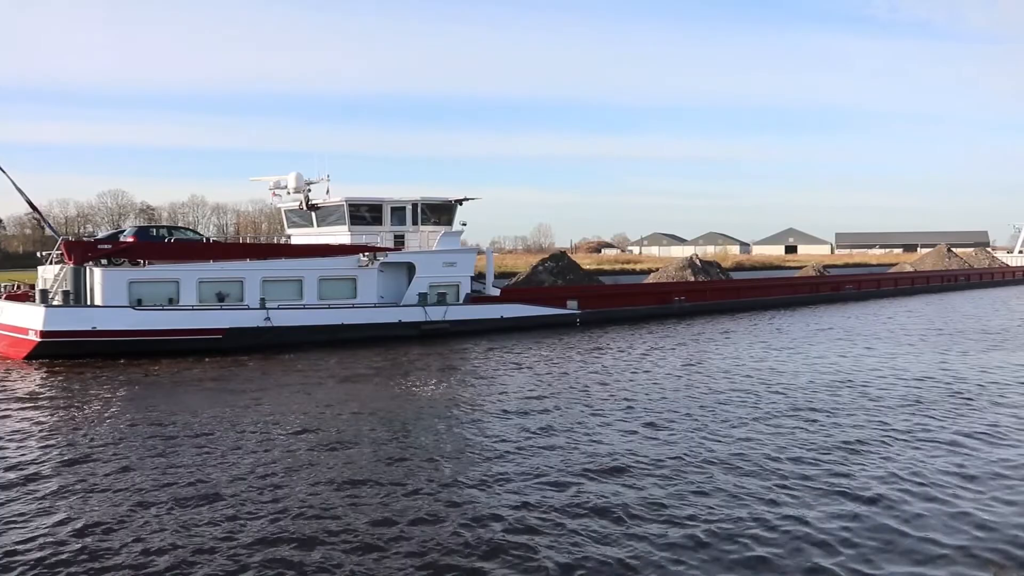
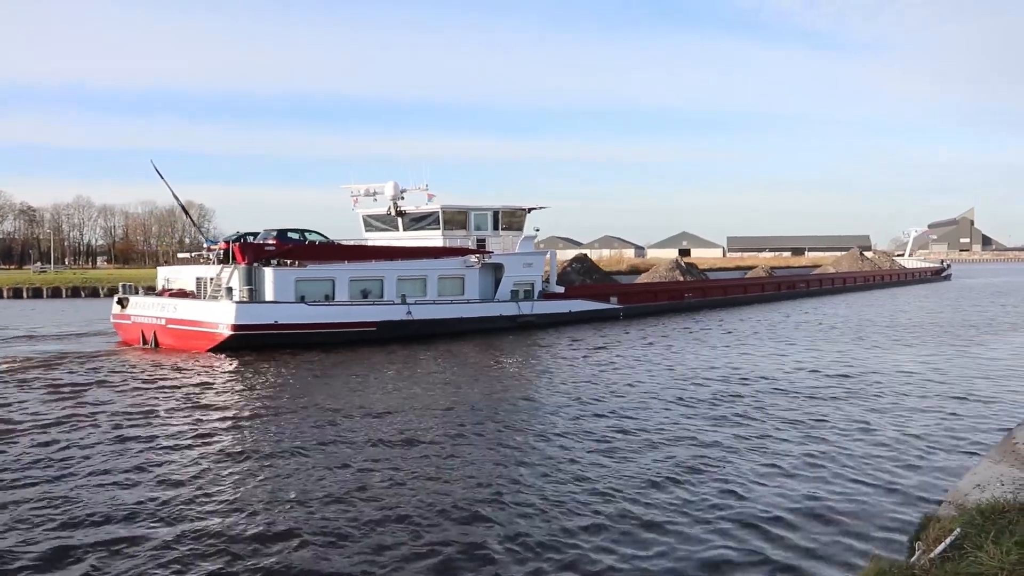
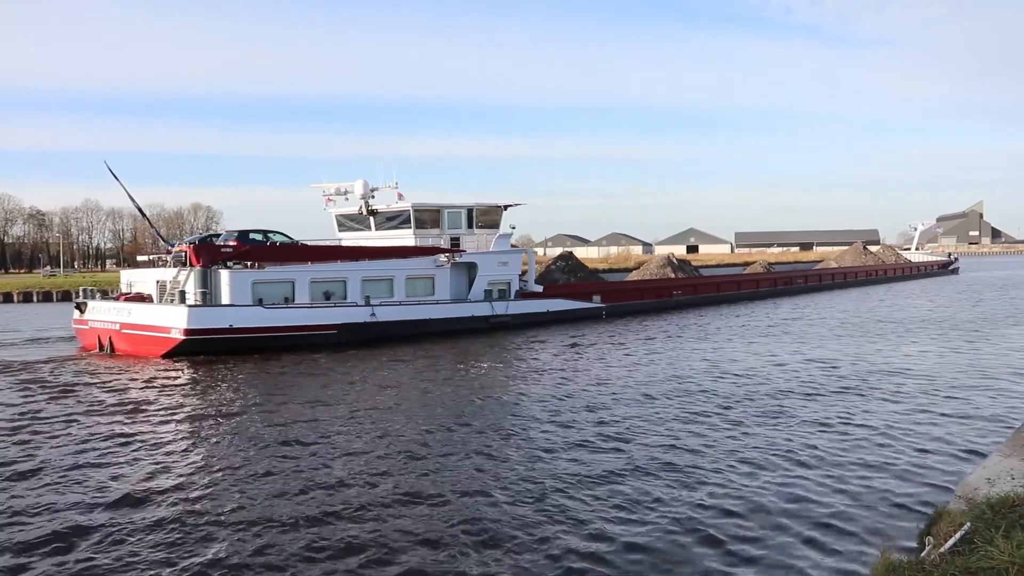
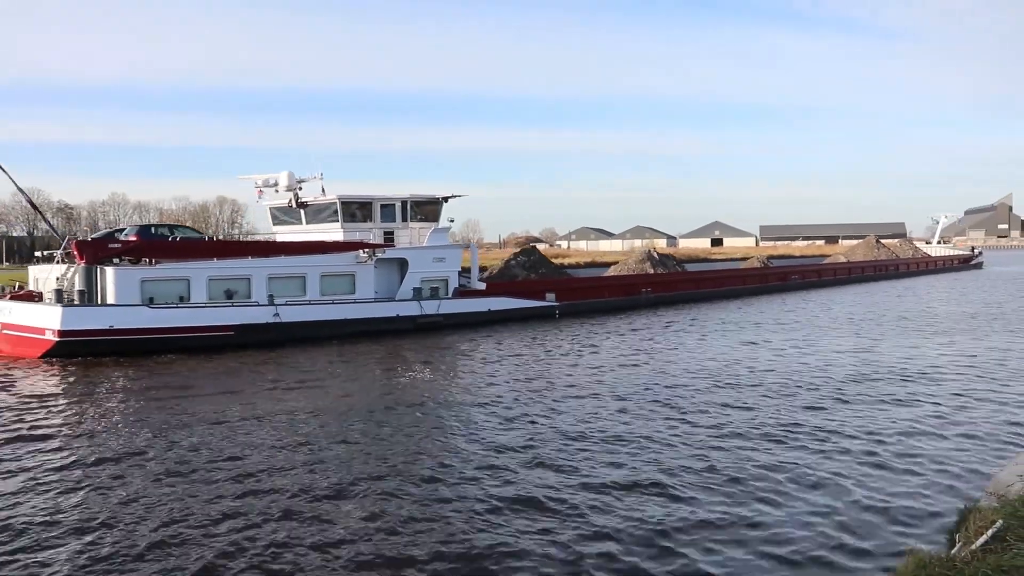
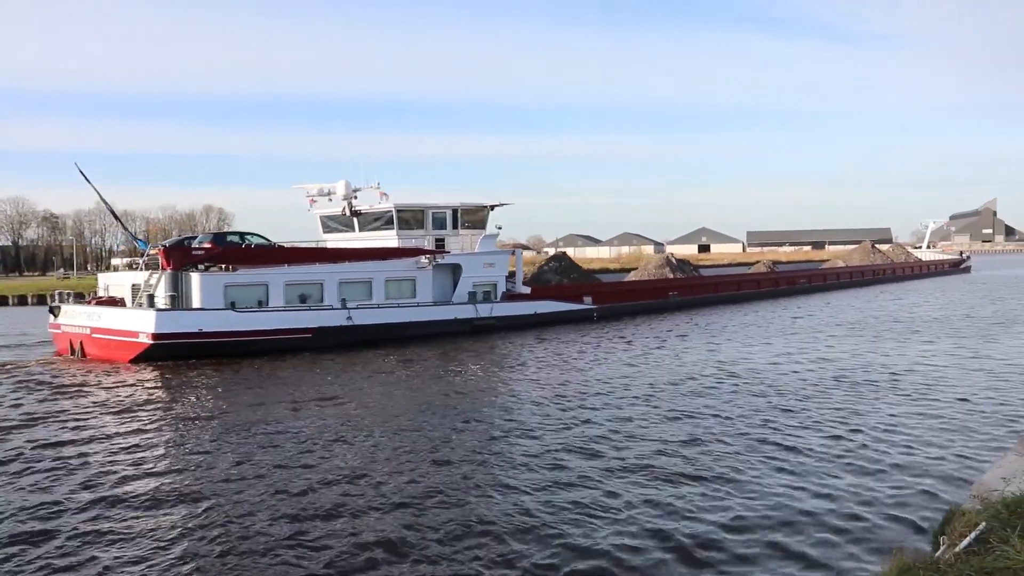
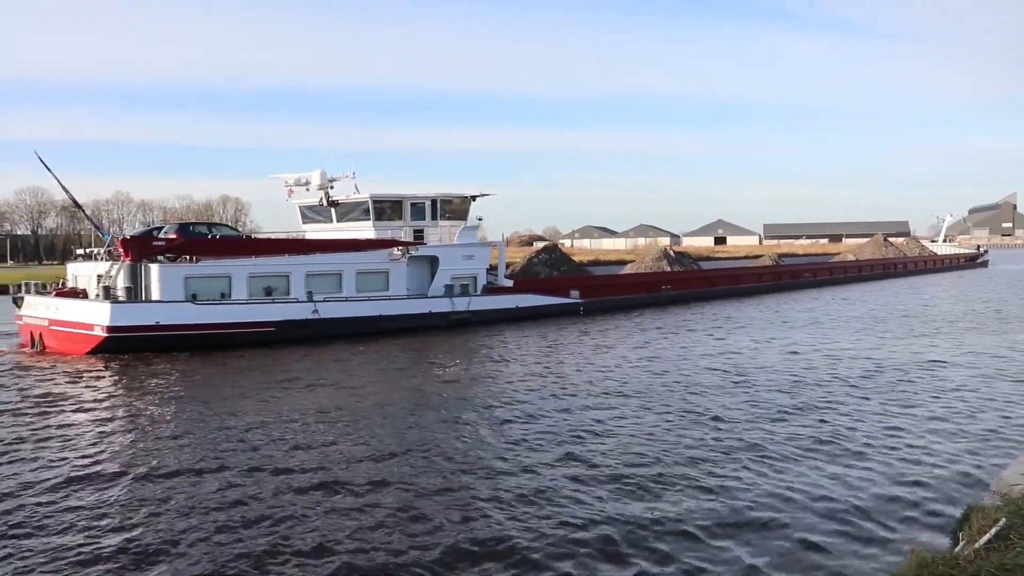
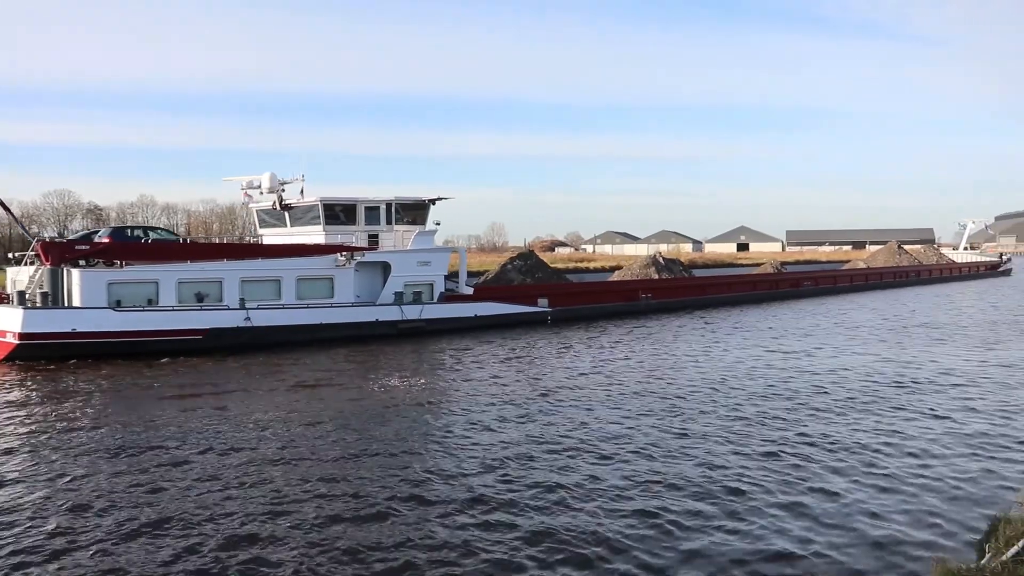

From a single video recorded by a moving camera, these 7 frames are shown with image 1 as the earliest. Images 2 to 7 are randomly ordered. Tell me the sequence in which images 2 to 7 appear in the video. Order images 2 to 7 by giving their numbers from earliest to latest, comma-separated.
7, 4, 6, 5, 3, 2
